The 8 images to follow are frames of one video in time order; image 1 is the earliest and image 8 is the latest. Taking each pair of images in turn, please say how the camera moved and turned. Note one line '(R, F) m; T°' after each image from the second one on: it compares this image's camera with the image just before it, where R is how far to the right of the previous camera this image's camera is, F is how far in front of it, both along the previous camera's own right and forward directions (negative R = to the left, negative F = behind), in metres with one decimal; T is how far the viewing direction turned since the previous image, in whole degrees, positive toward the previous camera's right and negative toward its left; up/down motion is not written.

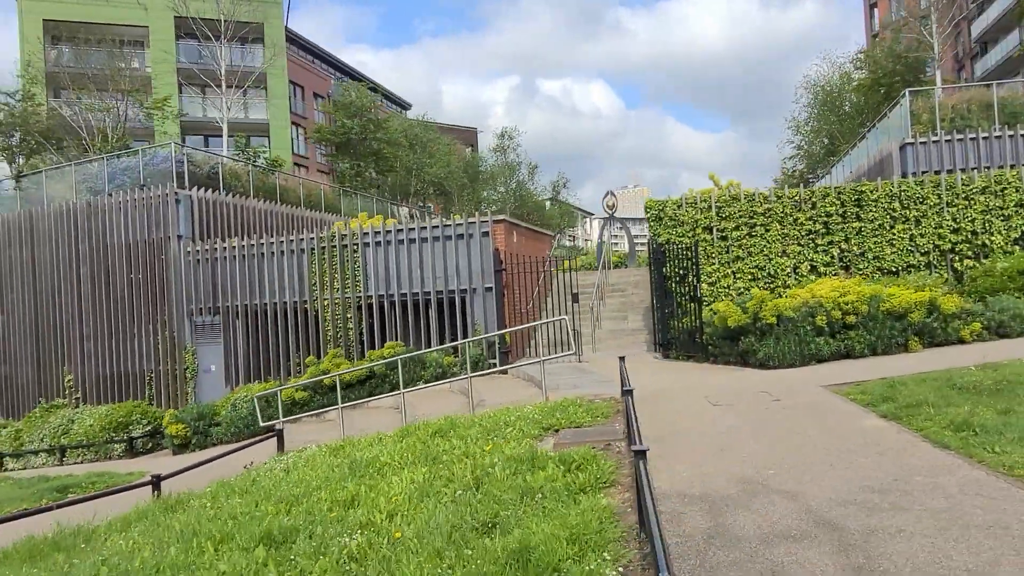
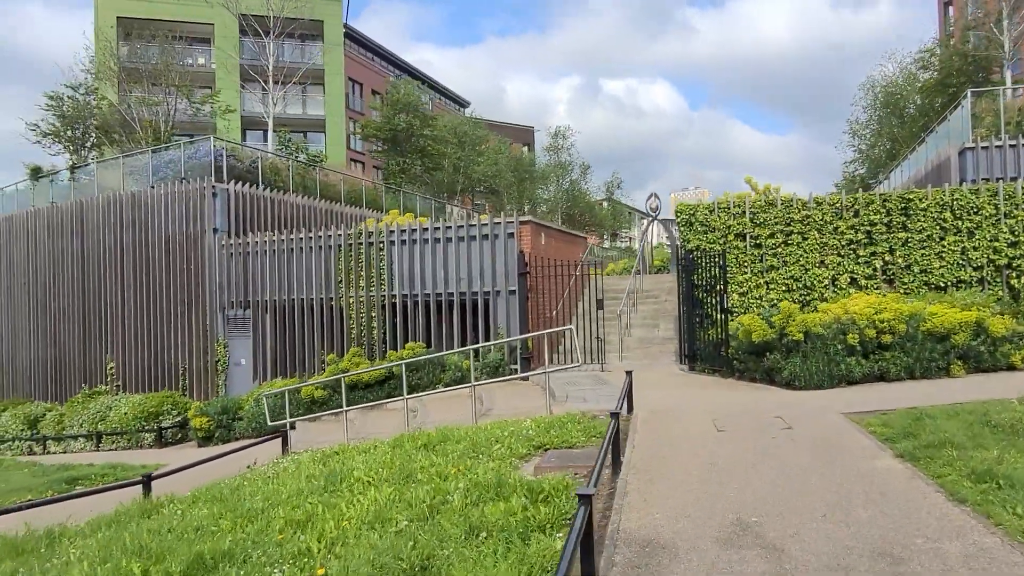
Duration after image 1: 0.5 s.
(+0.6, +0.4) m; -5°
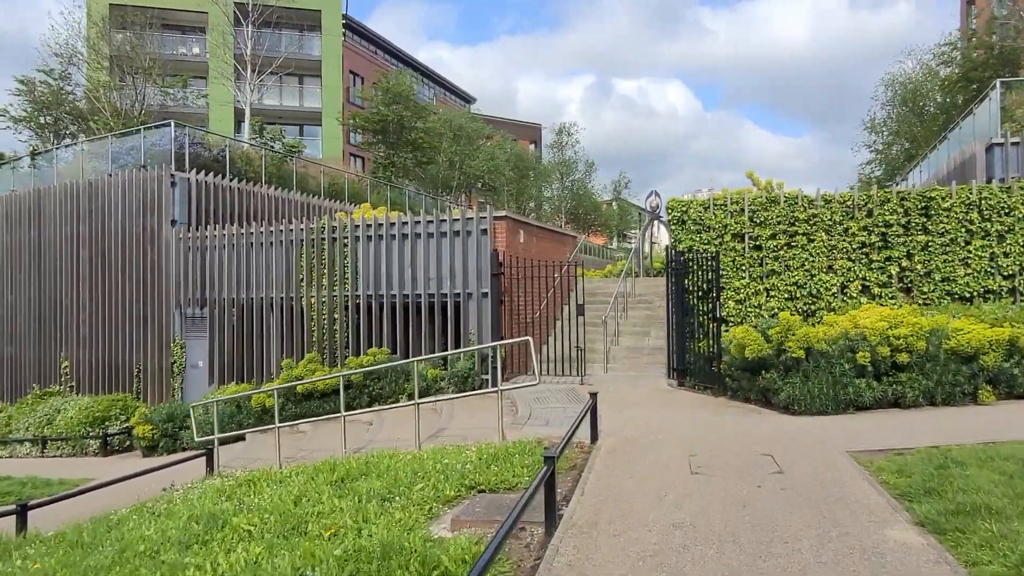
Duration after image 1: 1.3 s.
(+0.6, +1.2) m; -1°
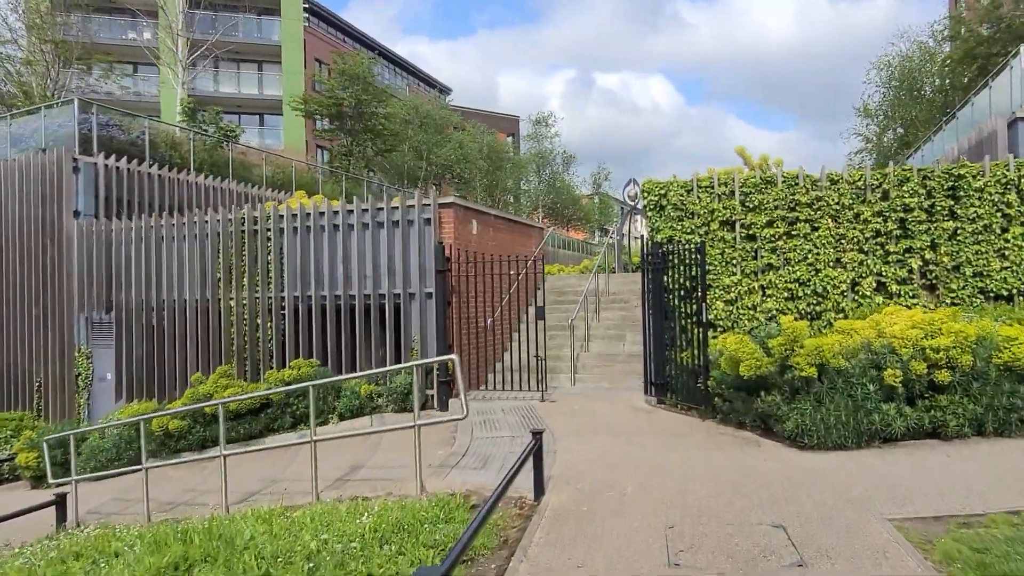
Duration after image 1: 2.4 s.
(+0.4, +1.7) m; +1°
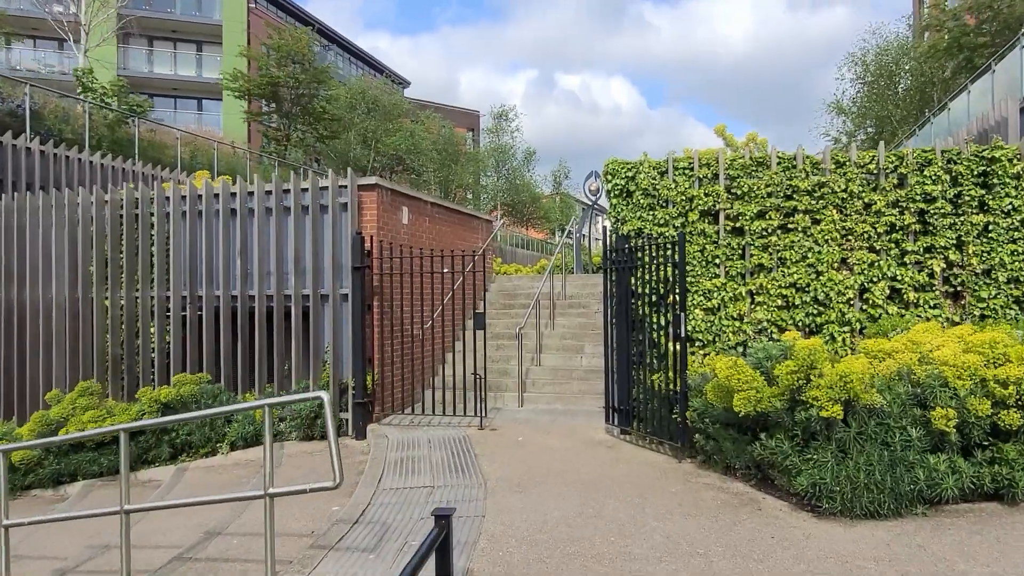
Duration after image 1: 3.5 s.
(+0.3, +1.7) m; +3°
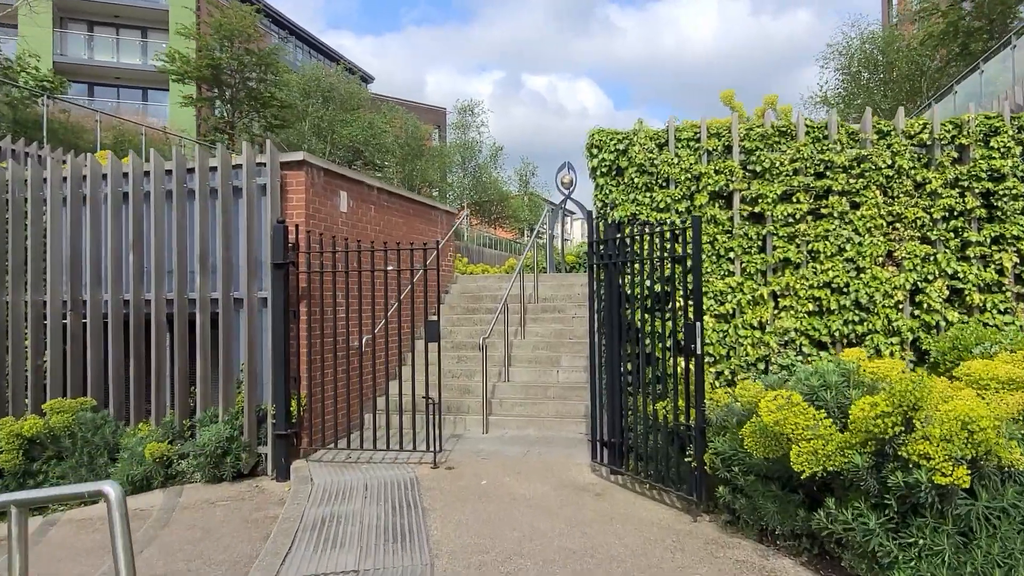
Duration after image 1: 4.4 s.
(+0.1, +1.5) m; +2°
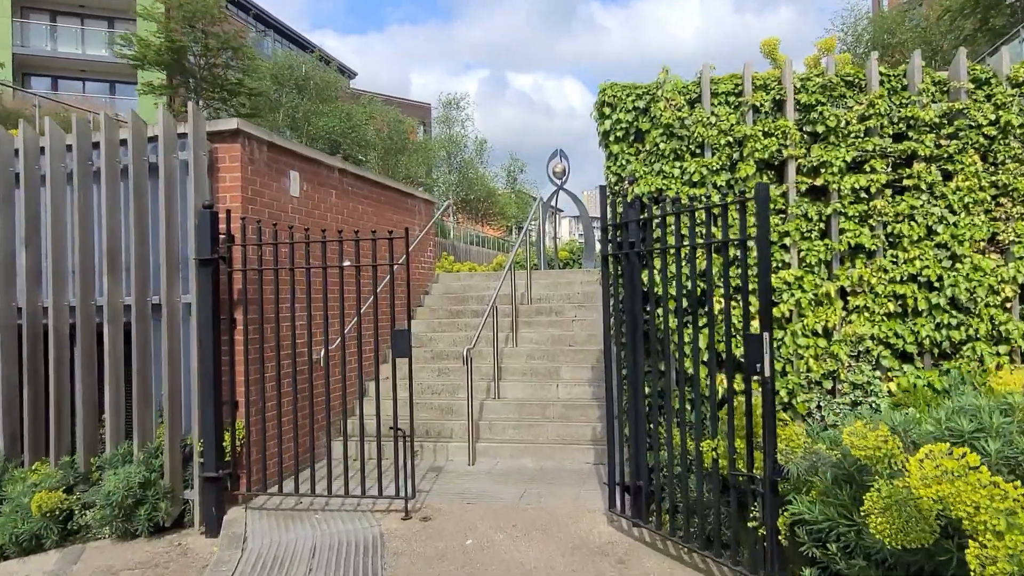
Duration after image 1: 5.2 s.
(0.0, +1.2) m; +1°
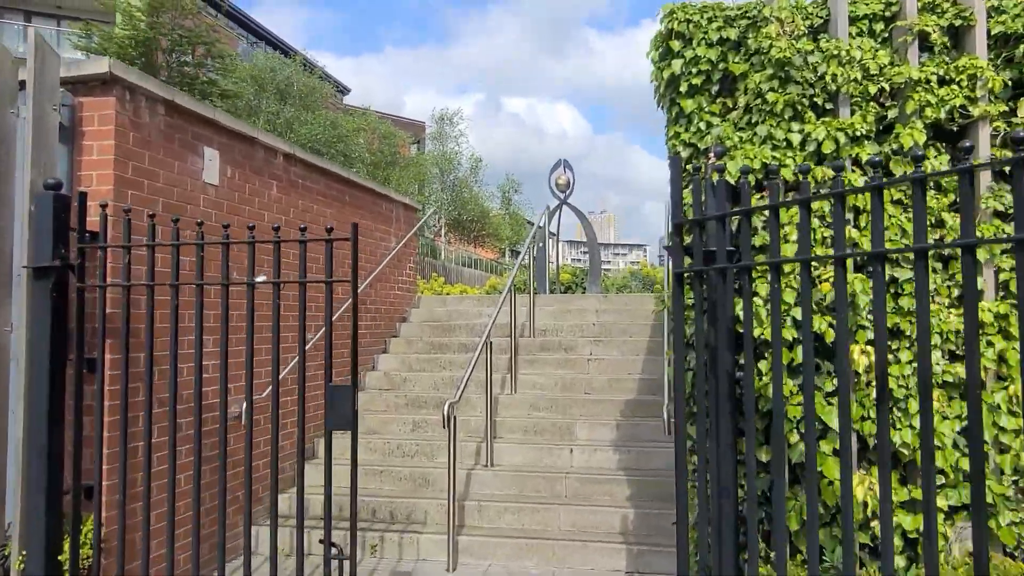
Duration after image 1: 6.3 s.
(-0.1, +1.7) m; +1°
